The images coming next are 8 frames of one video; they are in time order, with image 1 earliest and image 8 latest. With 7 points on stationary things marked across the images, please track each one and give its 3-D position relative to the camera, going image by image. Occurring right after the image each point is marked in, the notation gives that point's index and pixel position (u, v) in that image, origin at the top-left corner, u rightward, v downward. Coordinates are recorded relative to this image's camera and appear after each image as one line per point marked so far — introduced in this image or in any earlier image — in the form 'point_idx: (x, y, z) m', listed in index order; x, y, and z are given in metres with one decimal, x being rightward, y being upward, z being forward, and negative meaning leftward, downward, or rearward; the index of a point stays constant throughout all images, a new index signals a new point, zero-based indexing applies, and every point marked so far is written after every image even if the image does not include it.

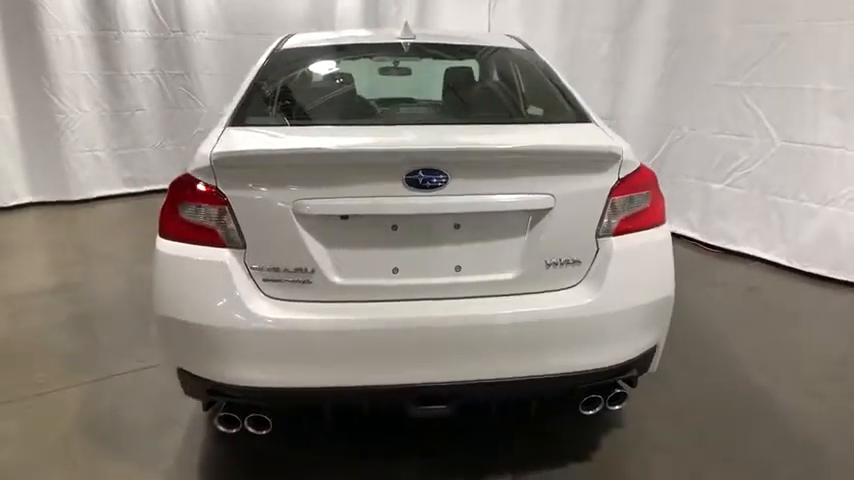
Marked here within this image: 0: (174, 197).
0: (-0.7, +0.1, +1.9) m
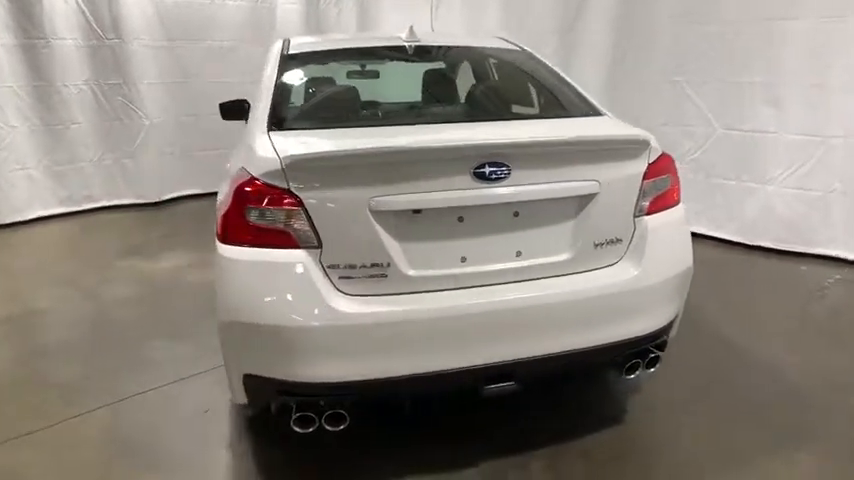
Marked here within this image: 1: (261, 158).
0: (-0.5, +0.1, +1.9) m
1: (-0.4, +0.2, +1.9) m
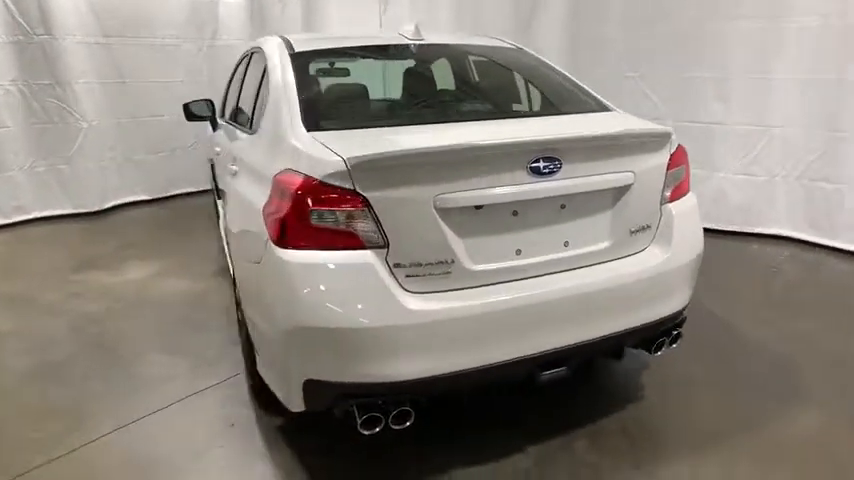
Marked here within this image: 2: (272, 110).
0: (-0.3, +0.1, +1.9) m
1: (-0.3, +0.2, +1.9) m
2: (-0.5, +0.5, +2.4) m
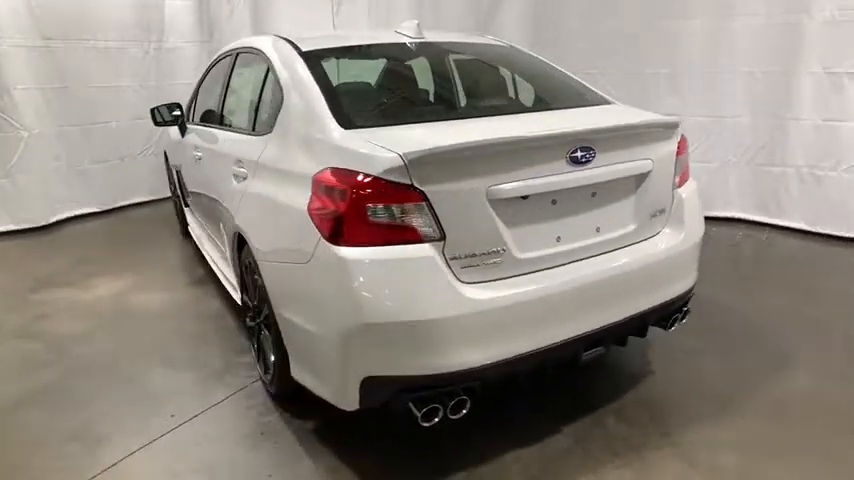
0: (-0.2, +0.1, +1.9) m
1: (-0.2, +0.2, +1.9) m
2: (-0.4, +0.5, +2.4) m
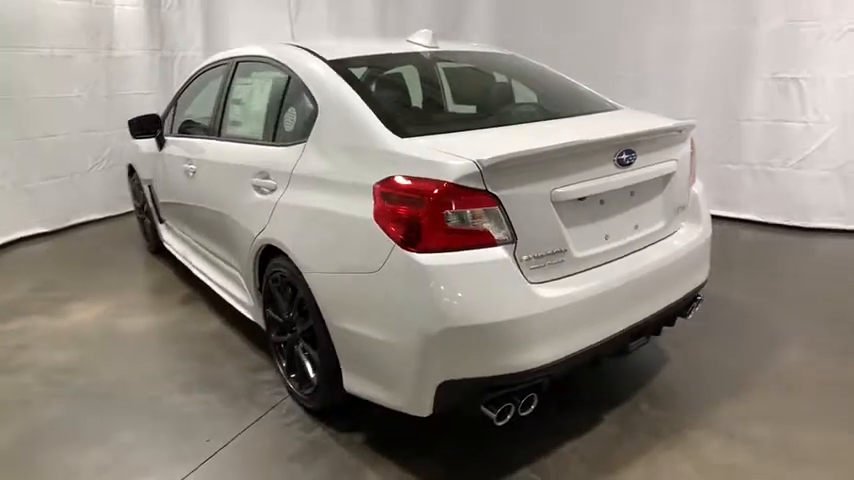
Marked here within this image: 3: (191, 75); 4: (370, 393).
0: (0.0, +0.1, +1.9) m
1: (0.0, +0.2, +2.0) m
2: (-0.3, +0.4, +2.4) m
3: (-1.2, +0.8, +3.6) m
4: (-0.2, -0.5, +2.2) m
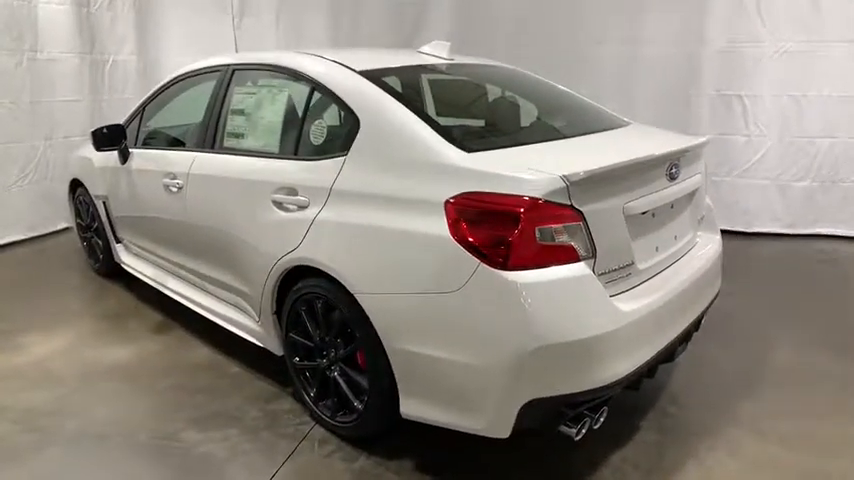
0: (+0.2, 0.0, +1.9) m
1: (+0.3, +0.2, +1.9) m
2: (-0.2, +0.4, +2.3) m
3: (-1.2, +0.7, +3.3) m
4: (0.0, -0.5, +2.1) m
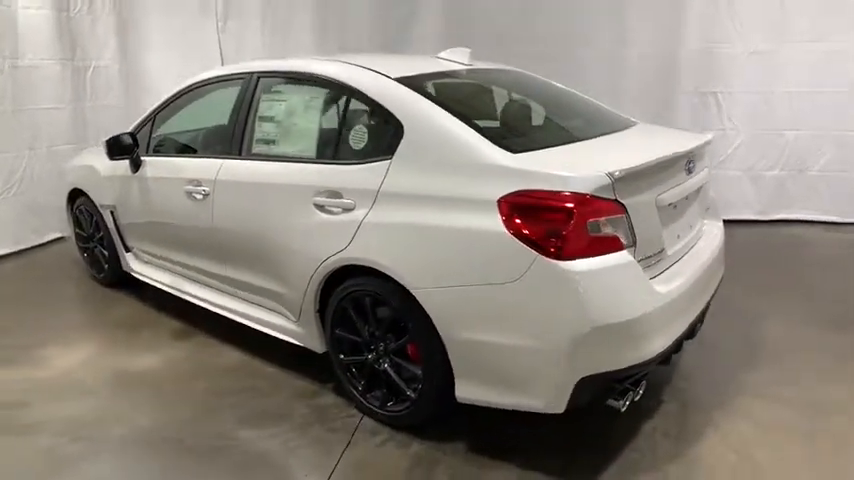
0: (+0.4, +0.1, +2.1) m
1: (+0.4, +0.2, +2.1) m
2: (-0.1, +0.4, +2.4) m
3: (-1.2, +0.7, +3.3) m
4: (+0.2, -0.5, +2.3) m
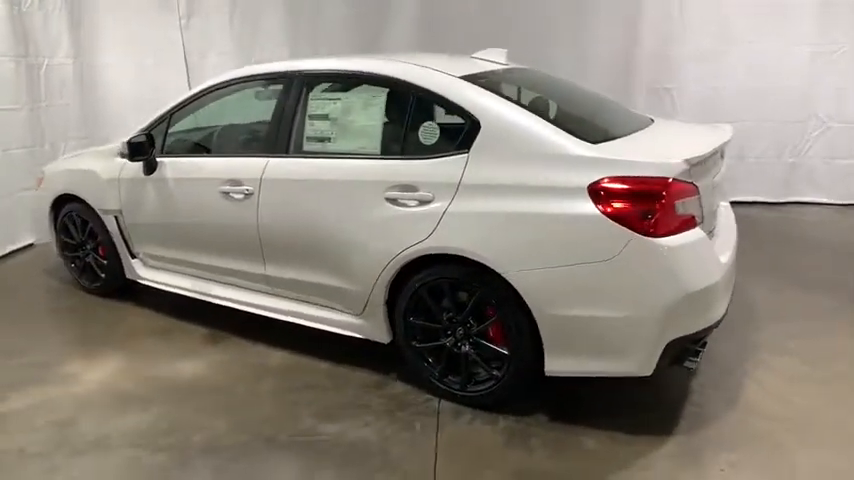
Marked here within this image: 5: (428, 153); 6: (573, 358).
0: (+0.7, +0.1, +2.3) m
1: (+0.7, +0.2, +2.4) m
2: (+0.2, +0.4, +2.6) m
3: (-1.1, +0.7, +3.2) m
4: (+0.5, -0.4, +2.5) m
5: (0.0, +0.3, +2.6) m
6: (+0.5, -0.4, +2.5) m
